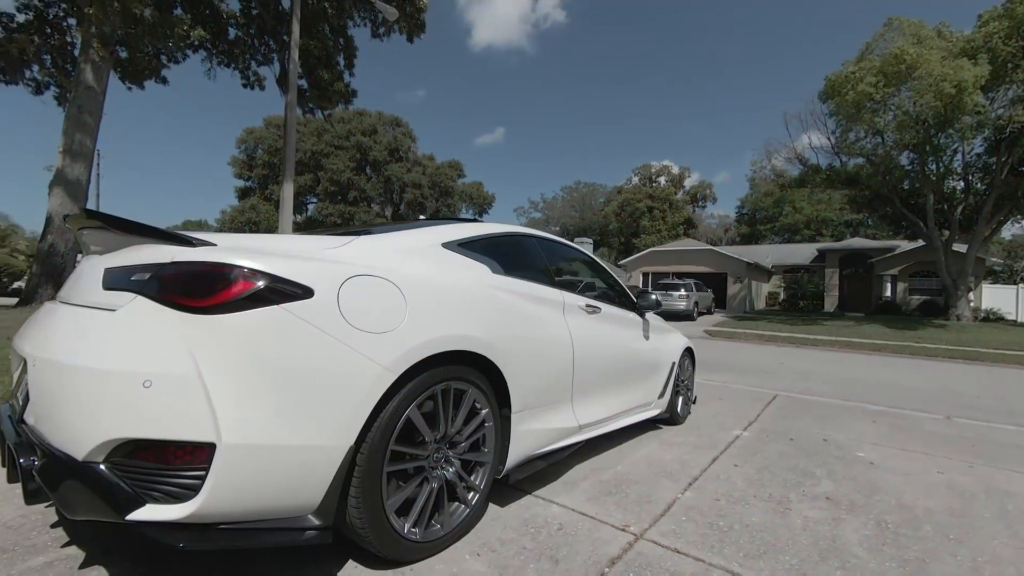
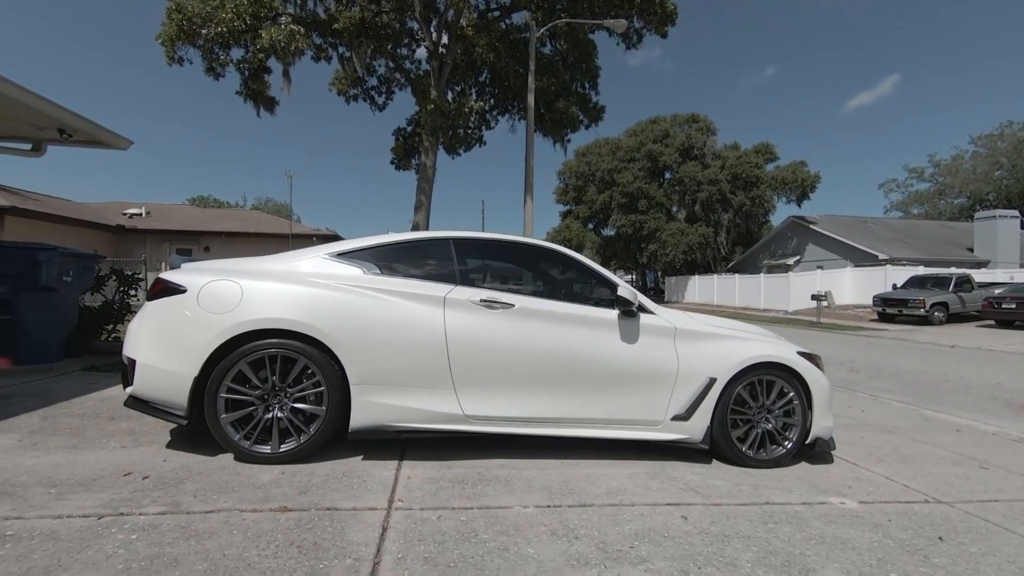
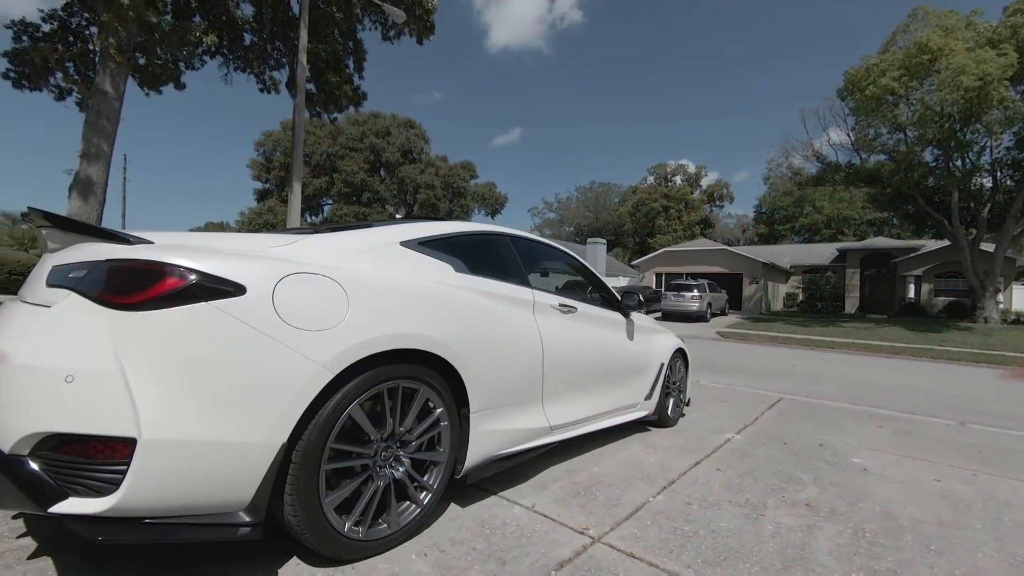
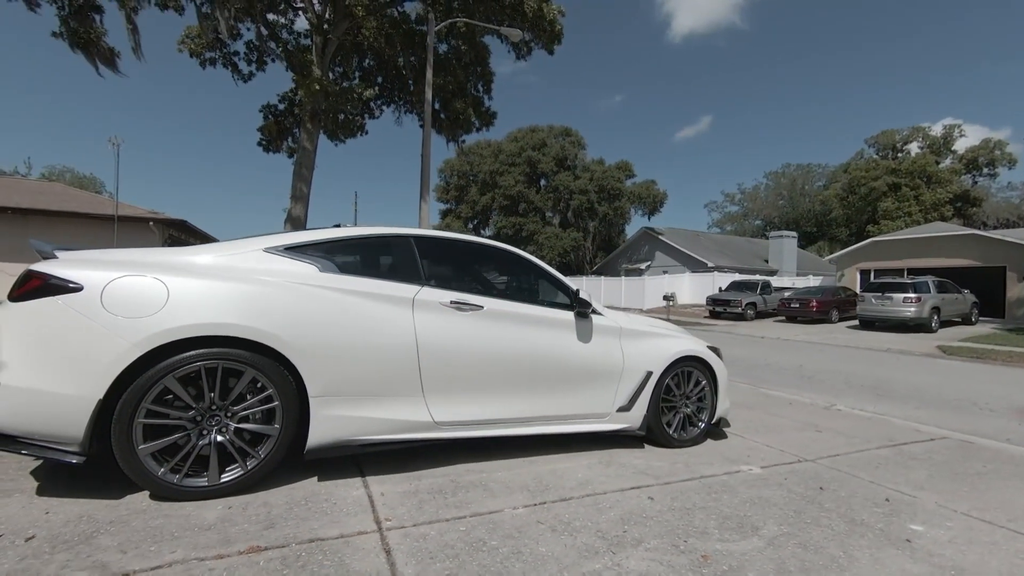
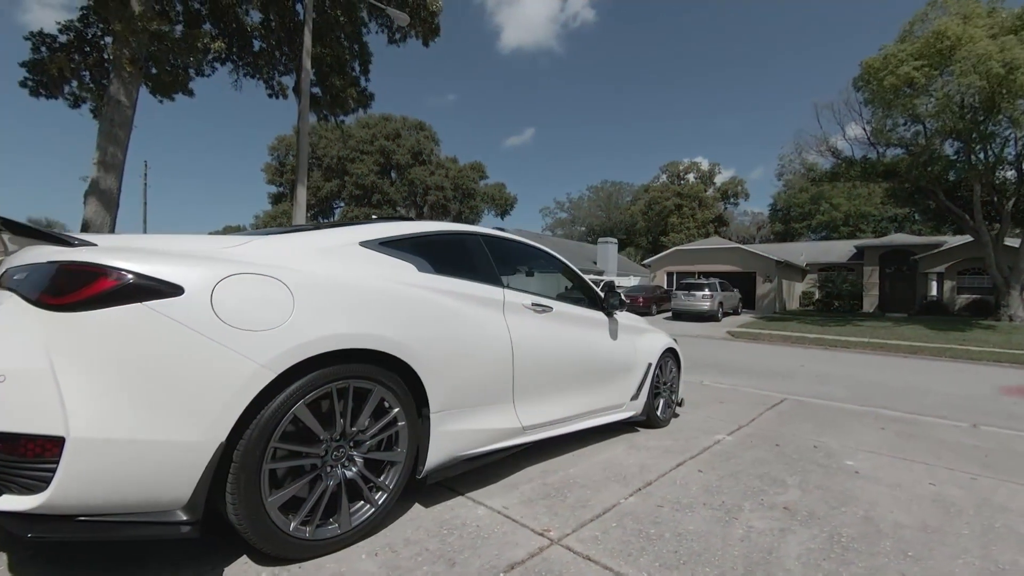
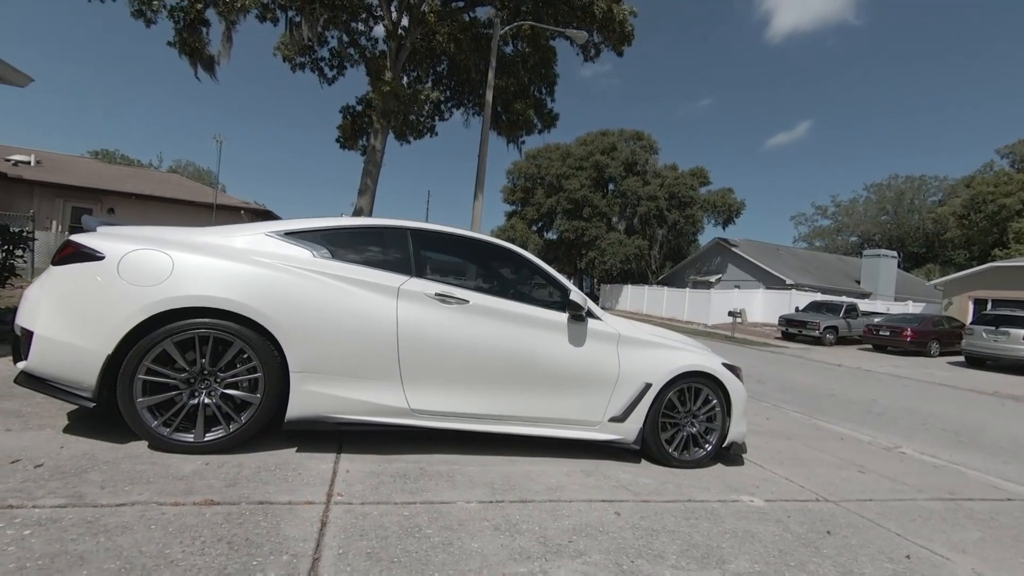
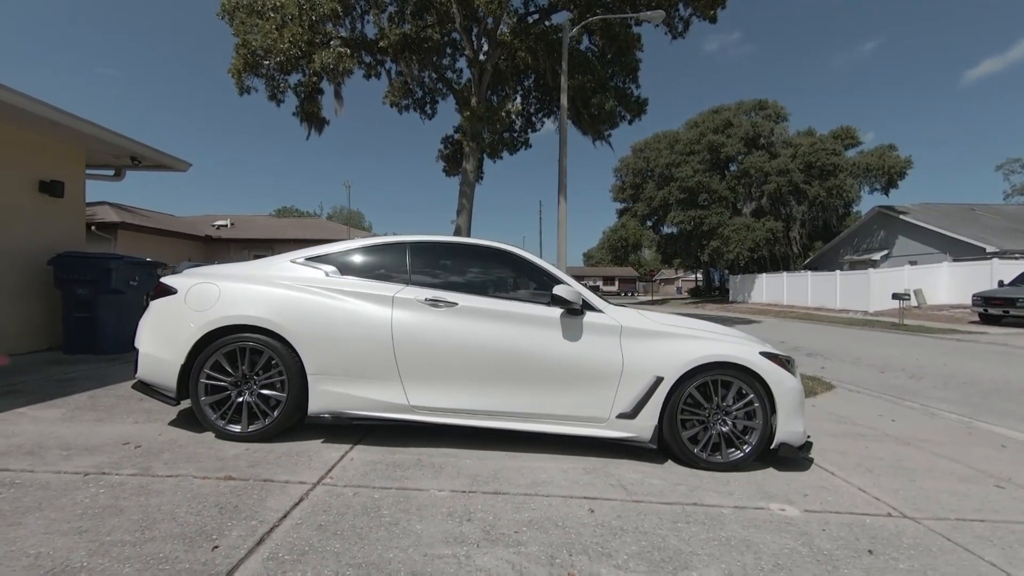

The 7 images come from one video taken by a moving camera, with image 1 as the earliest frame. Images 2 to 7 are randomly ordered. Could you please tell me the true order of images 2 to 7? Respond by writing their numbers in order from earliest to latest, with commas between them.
3, 5, 4, 6, 2, 7
